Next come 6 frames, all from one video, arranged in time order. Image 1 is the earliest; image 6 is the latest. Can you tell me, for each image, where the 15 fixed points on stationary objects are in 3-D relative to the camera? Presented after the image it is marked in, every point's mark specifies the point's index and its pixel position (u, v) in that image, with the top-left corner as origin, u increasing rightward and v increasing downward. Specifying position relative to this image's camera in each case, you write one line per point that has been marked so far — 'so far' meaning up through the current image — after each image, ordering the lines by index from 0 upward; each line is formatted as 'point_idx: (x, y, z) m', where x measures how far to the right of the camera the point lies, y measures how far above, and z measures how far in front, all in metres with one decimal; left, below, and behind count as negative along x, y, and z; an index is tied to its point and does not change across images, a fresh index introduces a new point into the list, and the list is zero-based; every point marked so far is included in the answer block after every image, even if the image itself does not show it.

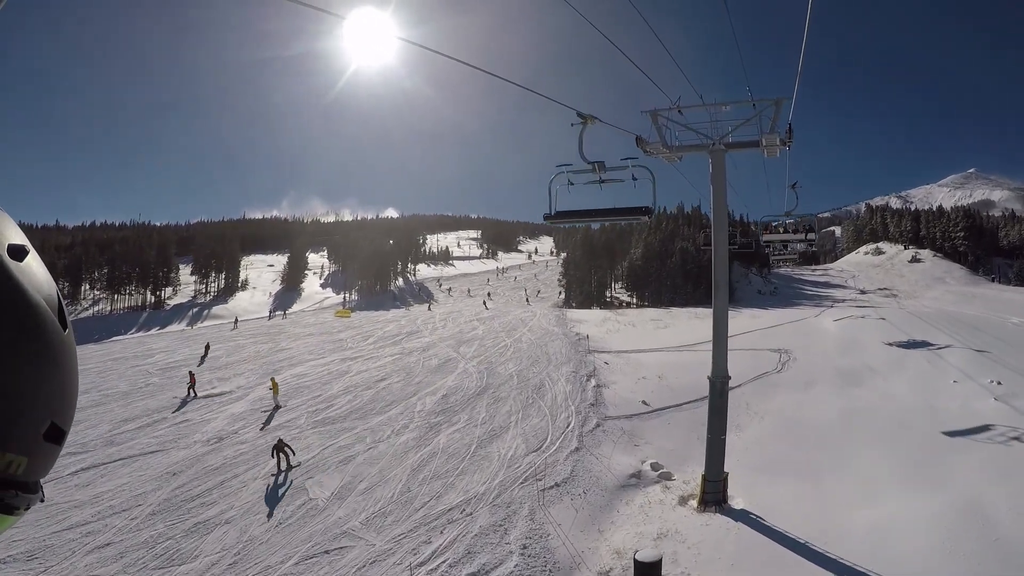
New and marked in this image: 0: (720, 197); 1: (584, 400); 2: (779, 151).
0: (+5.1, +2.2, +11.4) m
1: (+2.8, -4.5, +19.3) m
2: (+6.6, +3.3, +11.6) m
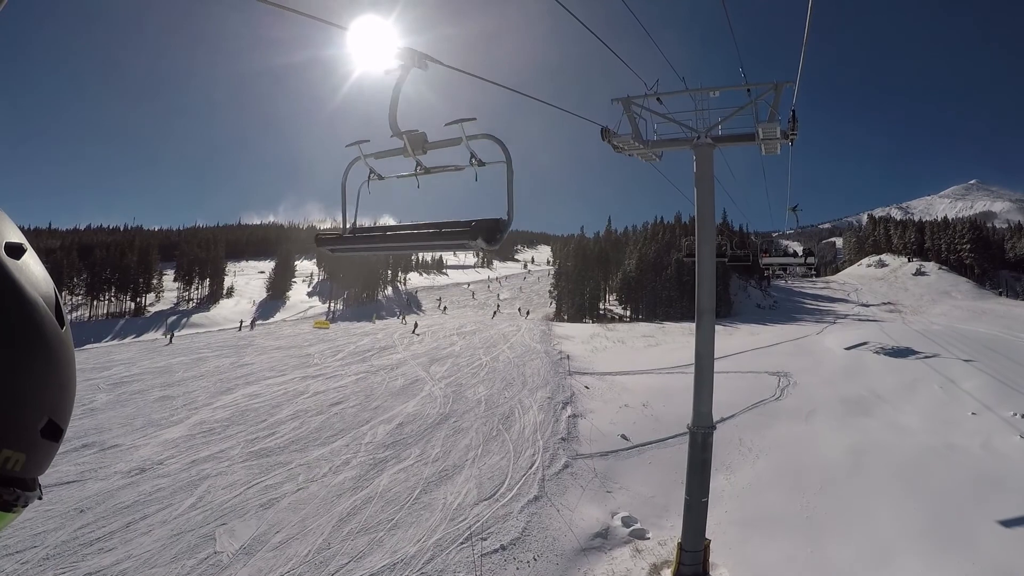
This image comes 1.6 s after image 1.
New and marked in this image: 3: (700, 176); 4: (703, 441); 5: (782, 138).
0: (+3.8, +1.7, +9.2) m
1: (+1.5, -5.1, +17.0) m
2: (+5.3, +2.8, +9.5) m
3: (+3.7, +2.1, +9.4) m
4: (+3.6, -2.8, +9.1) m
5: (+5.2, +2.8, +9.2) m
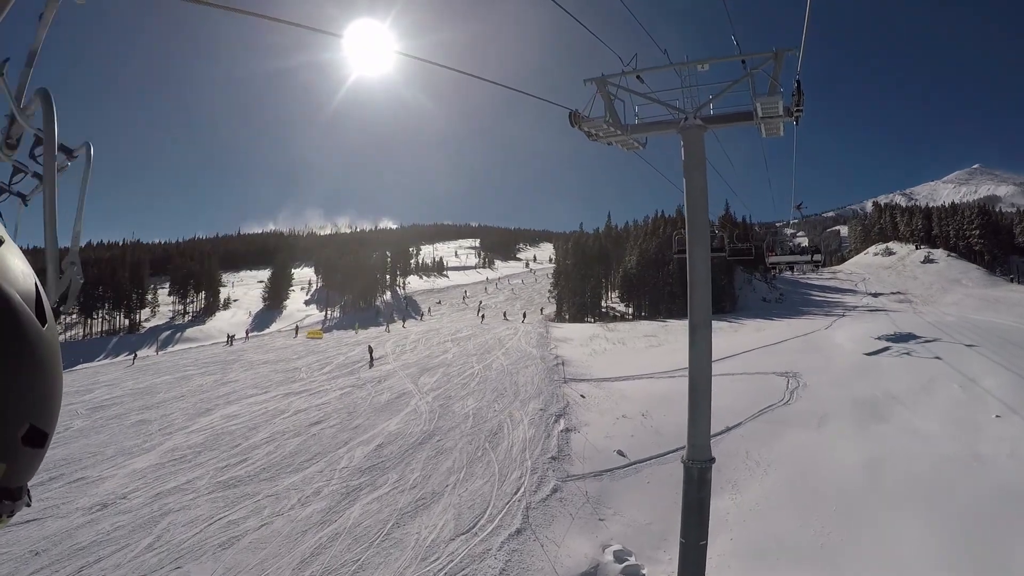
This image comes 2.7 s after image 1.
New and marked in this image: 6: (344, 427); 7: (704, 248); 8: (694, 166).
0: (+3.1, +1.6, +7.9) m
1: (+1.1, -5.3, +15.7) m
2: (+4.5, +2.7, +8.1) m
3: (+2.9, +2.0, +8.0) m
4: (+3.0, -3.0, +7.7) m
5: (+4.4, +2.7, +7.8) m
6: (-6.7, -5.6, +19.5) m
7: (+3.1, +0.7, +7.8) m
8: (+3.0, +2.0, +7.9) m
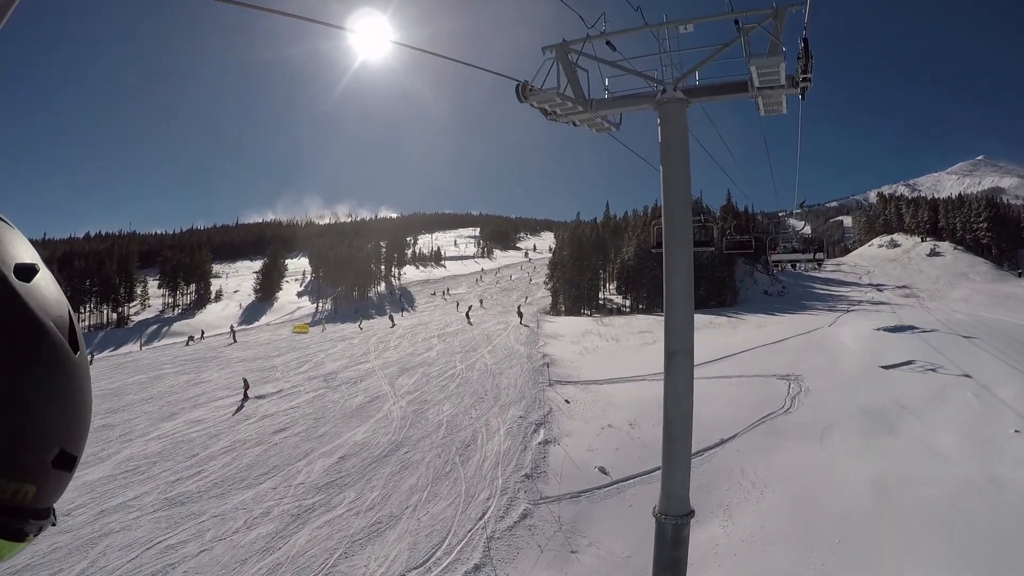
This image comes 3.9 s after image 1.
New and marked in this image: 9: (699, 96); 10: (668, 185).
0: (+2.2, +1.5, +6.3) m
1: (+0.2, -5.3, +14.3) m
2: (+3.6, +2.5, +6.5) m
3: (+2.0, +1.9, +6.5) m
4: (+2.1, -3.1, +6.3) m
5: (+3.5, +2.6, +6.2) m
6: (-7.6, -5.5, +18.2) m
7: (+2.2, +0.5, +6.3) m
8: (+2.1, +1.8, +6.4) m
9: (+2.6, +2.6, +6.6) m
10: (+2.0, +1.4, +6.3) m
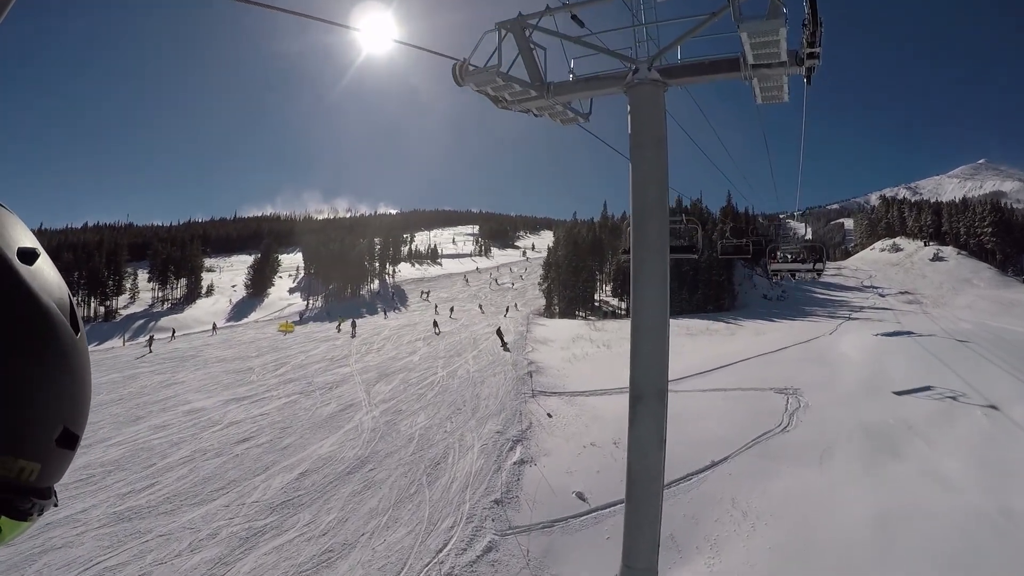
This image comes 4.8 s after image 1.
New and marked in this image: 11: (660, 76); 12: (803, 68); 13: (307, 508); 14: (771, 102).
0: (+1.5, +1.2, +5.2) m
1: (-0.6, -5.5, +13.2) m
2: (+2.9, +2.2, +5.4) m
3: (+1.3, +1.6, +5.3) m
4: (+1.3, -3.4, +5.1) m
5: (+2.8, +2.3, +5.1) m
6: (-8.4, -5.6, +17.1) m
7: (+1.5, +0.2, +5.1) m
8: (+1.4, +1.6, +5.2) m
9: (+1.9, +2.3, +5.5) m
10: (+1.3, +1.1, +5.2) m
11: (+1.6, +2.3, +5.5) m
12: (+3.0, +2.3, +5.0) m
13: (-5.5, -5.9, +13.2) m
14: (+3.1, +2.3, +5.8) m
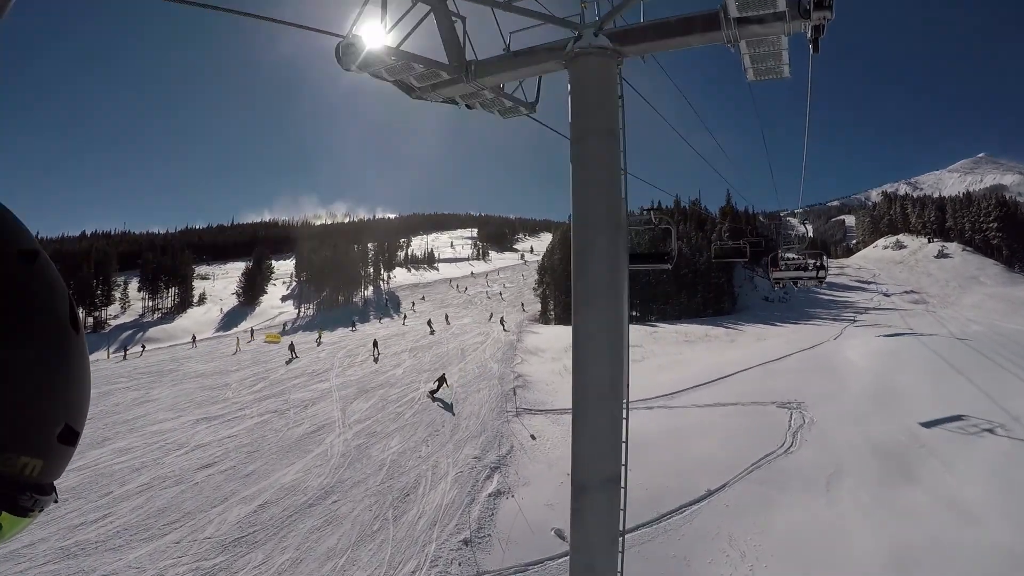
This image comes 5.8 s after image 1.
0: (+0.7, +0.8, +3.9) m
1: (-1.2, -5.9, +11.9) m
2: (+2.1, +1.9, +4.1) m
3: (+0.5, +1.2, +4.1) m
4: (+0.6, -3.8, +3.9) m
5: (+2.0, +1.9, +3.8) m
6: (-9.0, -6.1, +15.9) m
7: (+0.7, -0.1, +3.9) m
8: (+0.6, +1.2, +4.0) m
9: (+1.1, +2.0, +4.2) m
10: (+0.5, +0.7, +3.9) m
11: (+0.8, +2.0, +4.2) m
12: (+2.2, +1.9, +3.8) m
13: (-6.1, -6.4, +11.9) m
14: (+2.3, +1.9, +4.6) m
